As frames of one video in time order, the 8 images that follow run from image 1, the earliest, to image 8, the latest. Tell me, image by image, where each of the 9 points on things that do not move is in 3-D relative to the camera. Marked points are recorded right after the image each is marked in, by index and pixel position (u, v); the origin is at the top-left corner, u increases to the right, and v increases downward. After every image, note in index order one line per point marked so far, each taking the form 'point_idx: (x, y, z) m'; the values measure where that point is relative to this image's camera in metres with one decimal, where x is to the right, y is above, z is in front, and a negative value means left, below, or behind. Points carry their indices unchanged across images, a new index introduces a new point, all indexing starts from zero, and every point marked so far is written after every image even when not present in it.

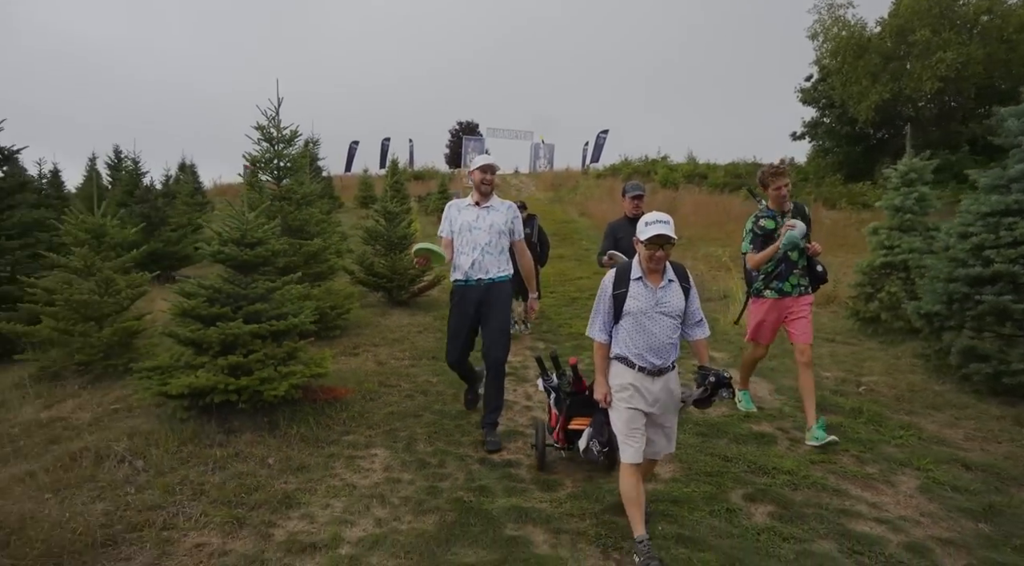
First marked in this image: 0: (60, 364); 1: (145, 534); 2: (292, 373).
0: (-4.2, -0.7, +6.2) m
1: (-1.9, -1.3, +3.5) m
2: (-1.7, -0.6, +5.2) m
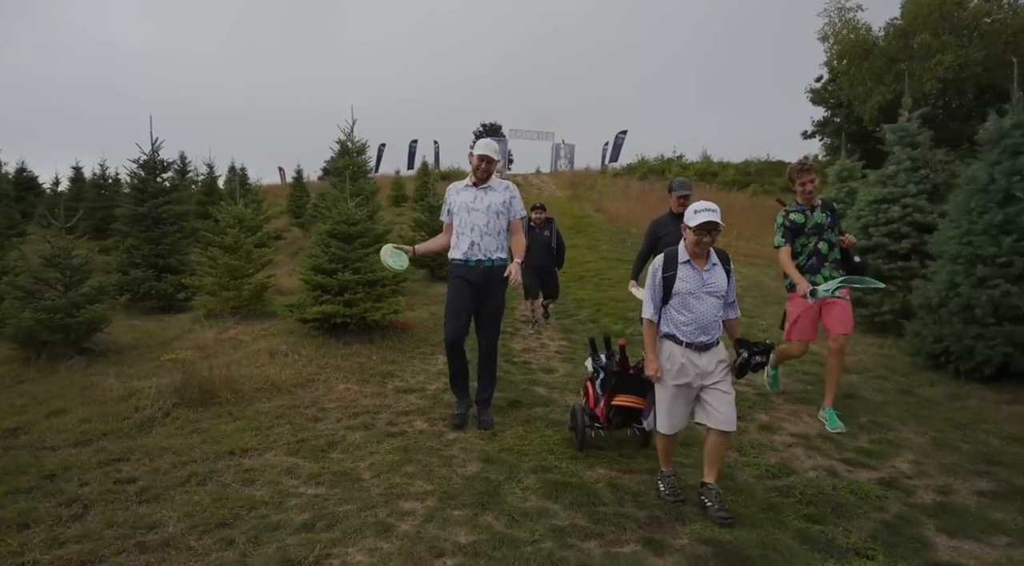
0: (-4.0, -0.3, +9.0) m
1: (-1.8, -0.9, +6.2) m
2: (-1.6, -0.2, +8.0) m
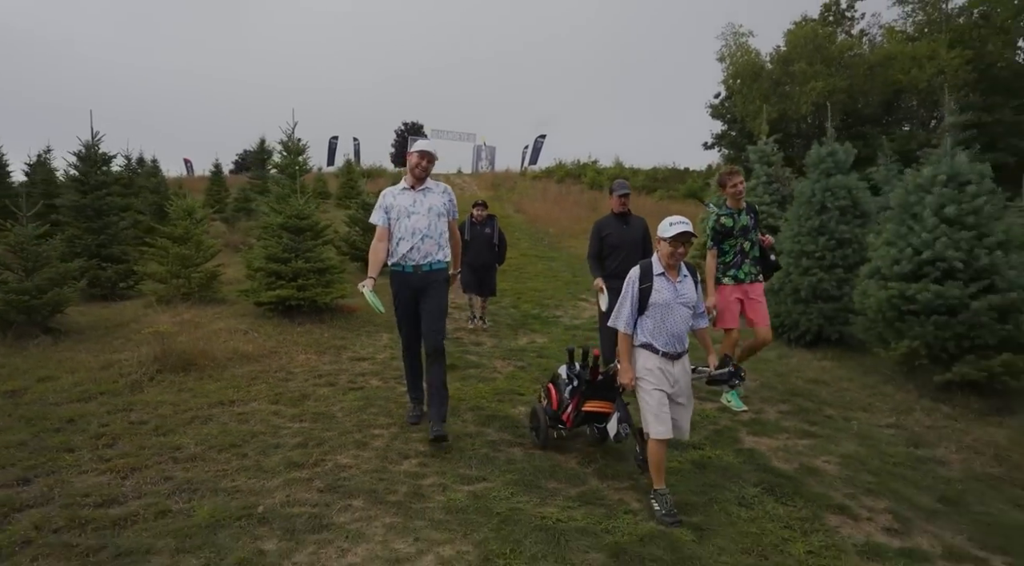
0: (-5.0, -0.2, +9.8) m
1: (-2.5, -0.7, +7.3) m
2: (-2.5, -0.1, +9.0) m
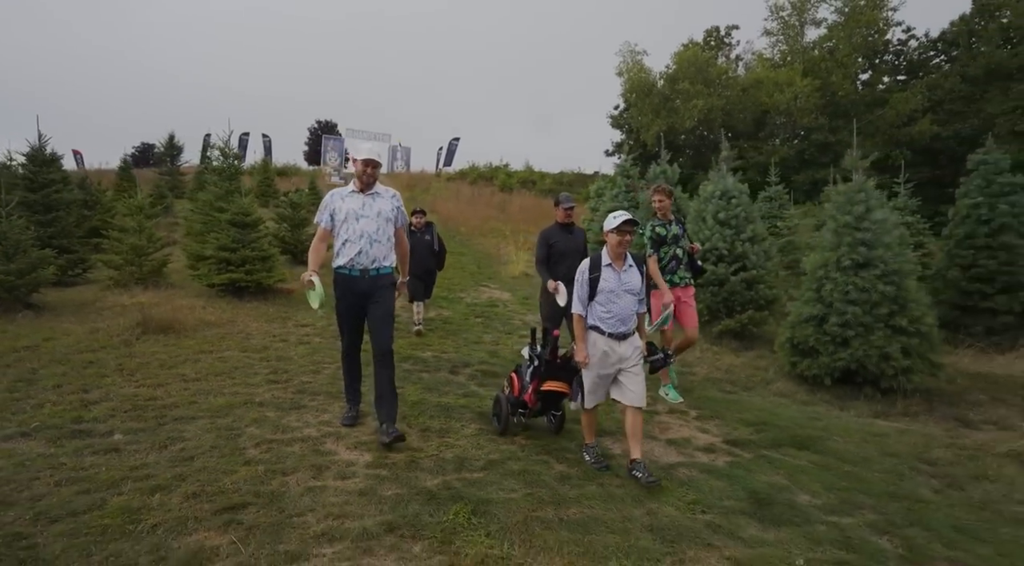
0: (-6.6, +0.1, +11.4) m
1: (-3.8, -0.5, +9.2) m
2: (-4.0, +0.2, +11.0) m
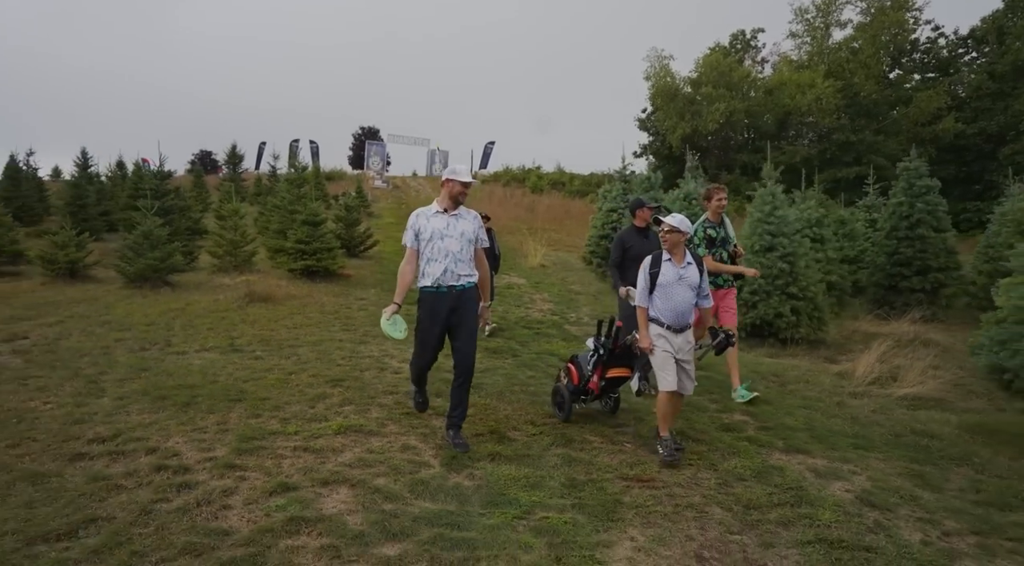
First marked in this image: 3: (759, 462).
0: (-6.3, +0.4, +14.5) m
1: (-3.6, -0.2, +12.1) m
2: (-3.7, +0.5, +13.9) m
3: (+1.7, -1.3, +4.7) m
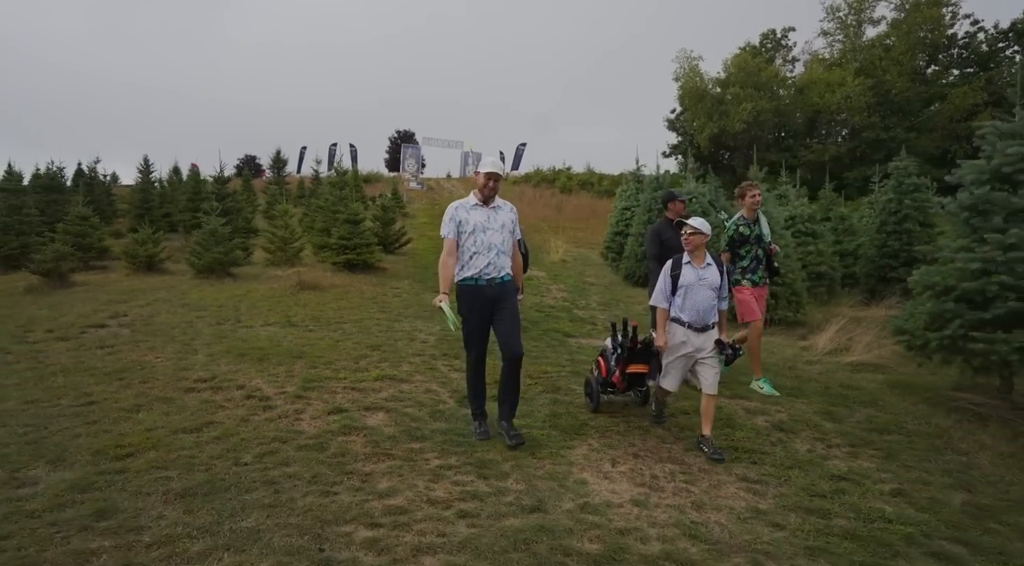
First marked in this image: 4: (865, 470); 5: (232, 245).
0: (-5.8, +0.5, +16.2) m
1: (-3.2, 0.0, +13.7) m
2: (-3.2, +0.6, +15.4) m
3: (+1.7, -1.1, +6.0) m
4: (+2.3, -1.2, +4.4) m
5: (-5.7, +0.8, +13.4) m
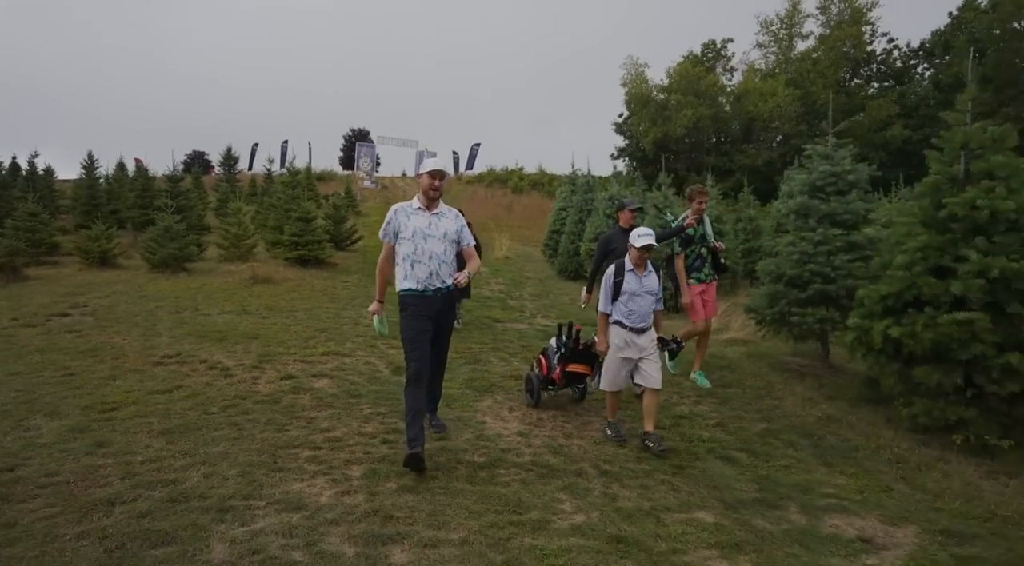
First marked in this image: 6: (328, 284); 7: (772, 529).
0: (-7.2, +0.7, +16.9) m
1: (-4.5, +0.1, +14.6) m
2: (-4.6, +0.8, +16.4) m
3: (+0.9, -1.0, +7.3) m
4: (+1.6, -1.1, +5.7) m
5: (-6.9, +0.9, +14.2) m
6: (-3.9, 0.0, +13.9) m
7: (+1.4, -1.3, +3.5) m
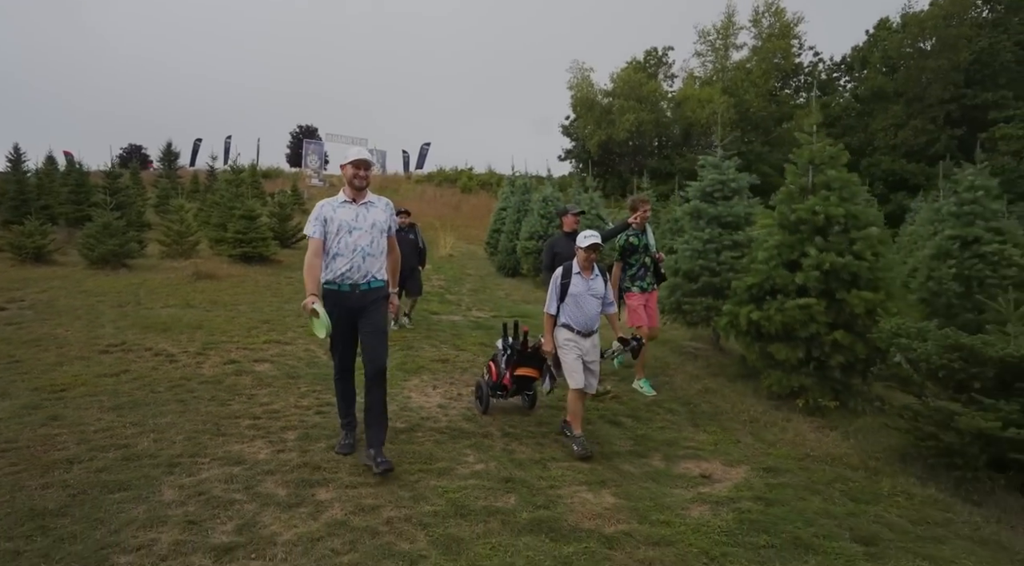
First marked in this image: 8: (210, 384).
0: (-8.8, +0.8, +17.1) m
1: (-5.9, +0.2, +15.0) m
2: (-6.1, +0.8, +16.7) m
3: (+0.1, -0.9, +8.0) m
4: (+0.9, -1.0, +6.5) m
5: (-8.3, +1.0, +14.4) m
6: (-5.2, 0.0, +14.3) m
7: (+0.8, -1.2, +4.3) m
8: (-2.8, -0.9, +6.2) m
